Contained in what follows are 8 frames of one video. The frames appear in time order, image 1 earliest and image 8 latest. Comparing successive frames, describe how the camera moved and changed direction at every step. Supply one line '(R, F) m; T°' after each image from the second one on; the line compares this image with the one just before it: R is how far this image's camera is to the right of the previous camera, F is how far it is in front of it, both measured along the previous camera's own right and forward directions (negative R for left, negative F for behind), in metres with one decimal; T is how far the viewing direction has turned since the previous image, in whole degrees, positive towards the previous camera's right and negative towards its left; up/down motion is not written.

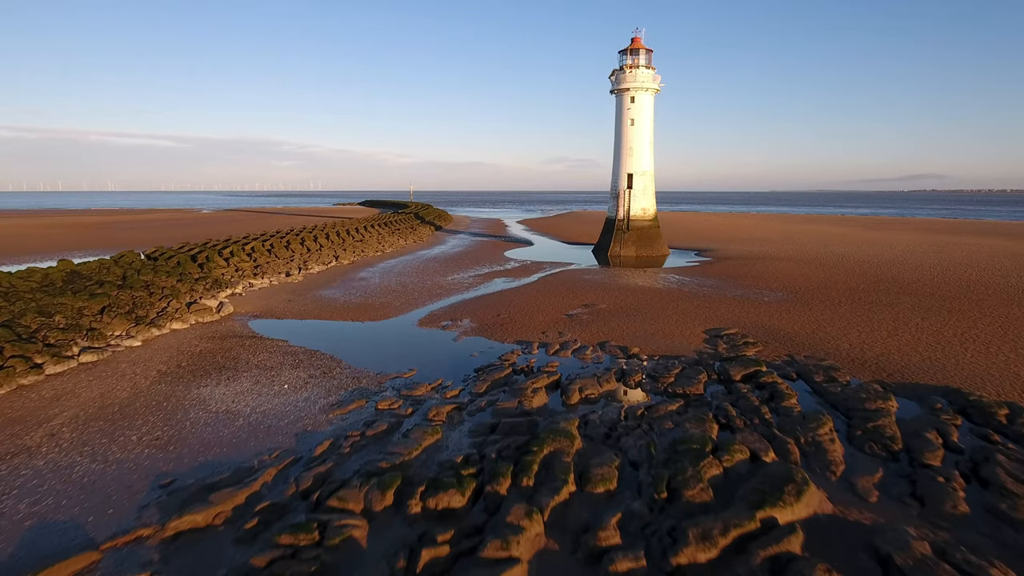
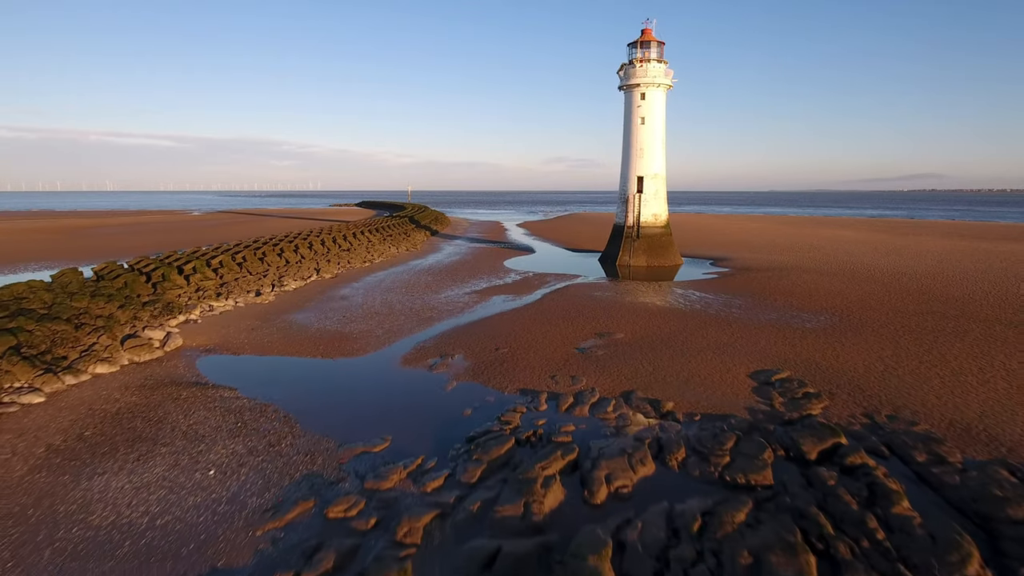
(0.0, +1.8) m; 0°
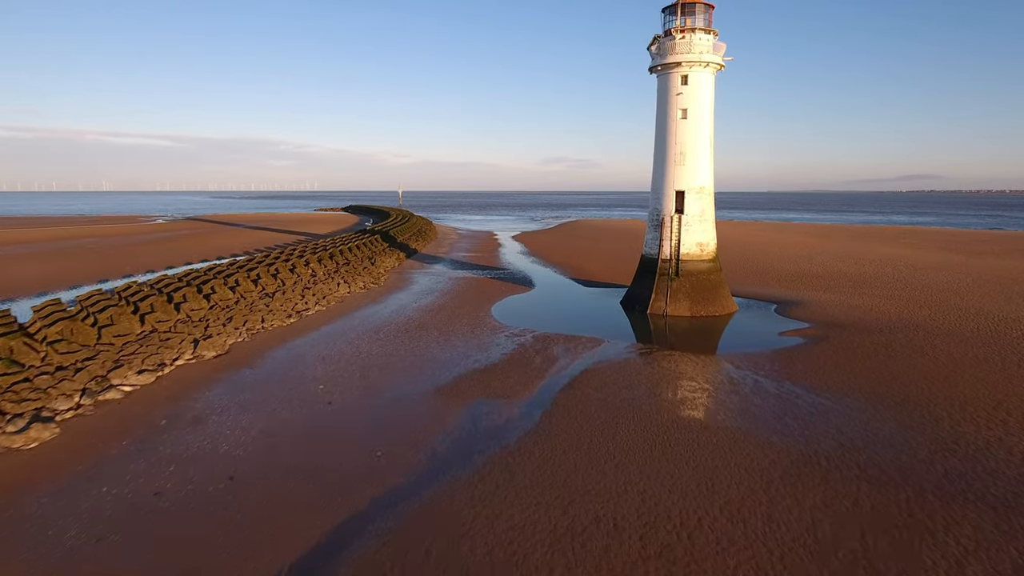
(+0.1, +6.0) m; 0°
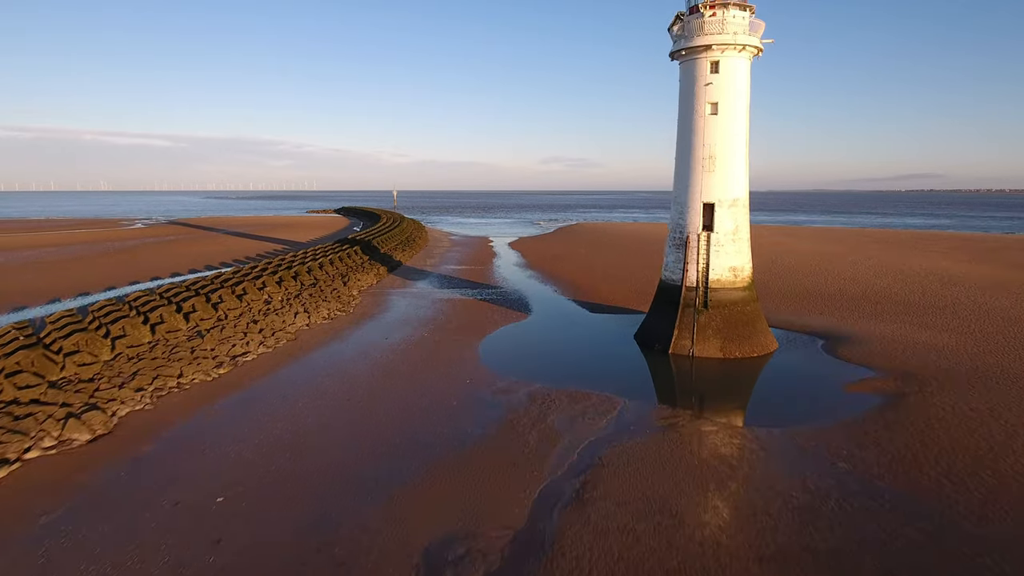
(+0.1, +2.9) m; 0°
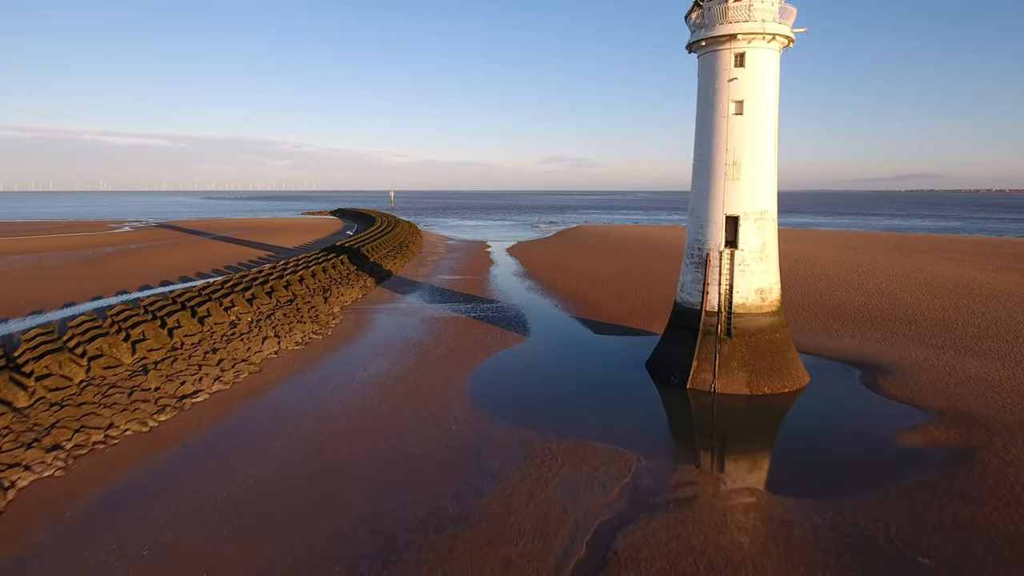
(+0.1, +1.6) m; 0°
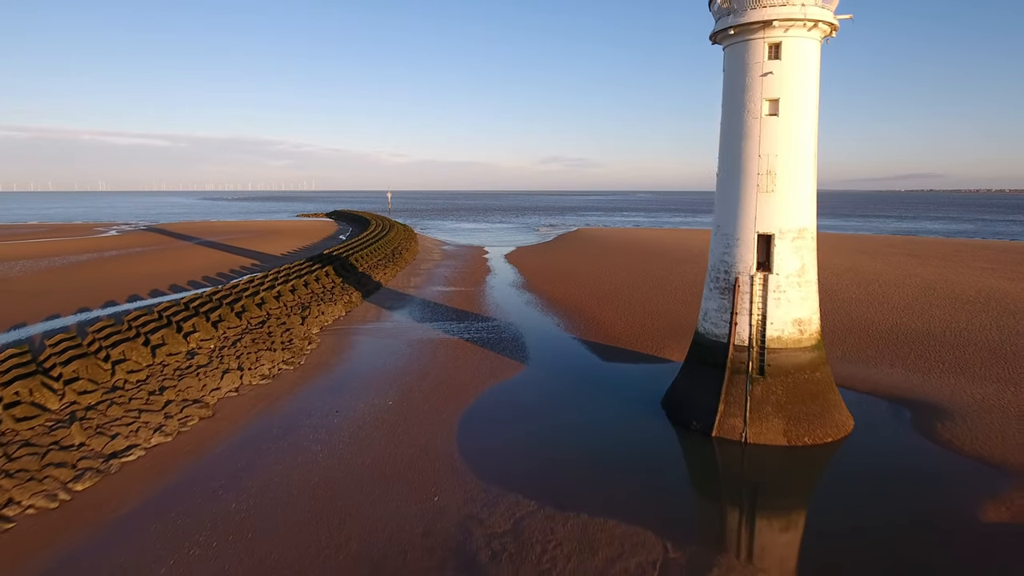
(+0.1, +1.6) m; 0°
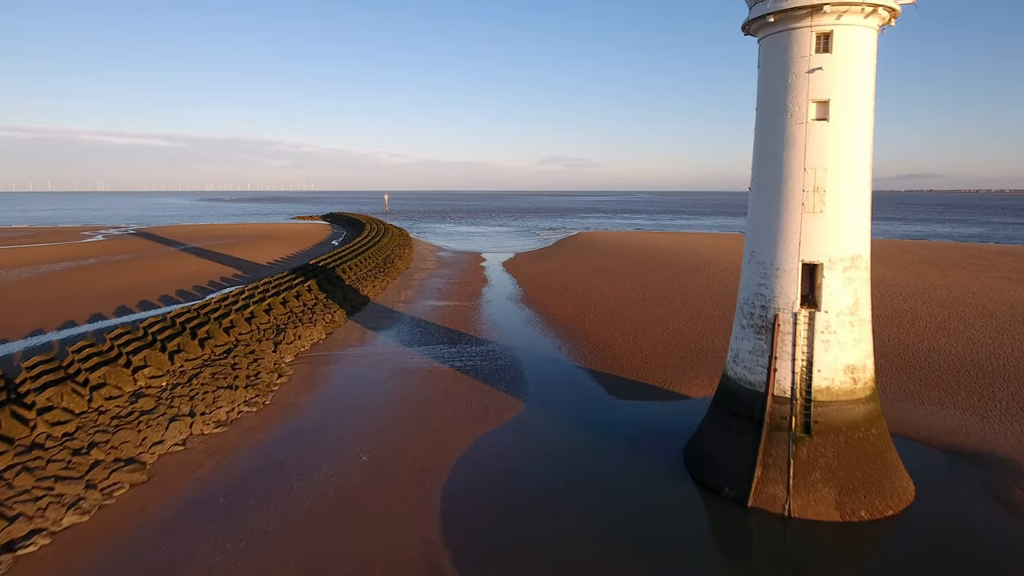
(0.0, +1.6) m; 0°
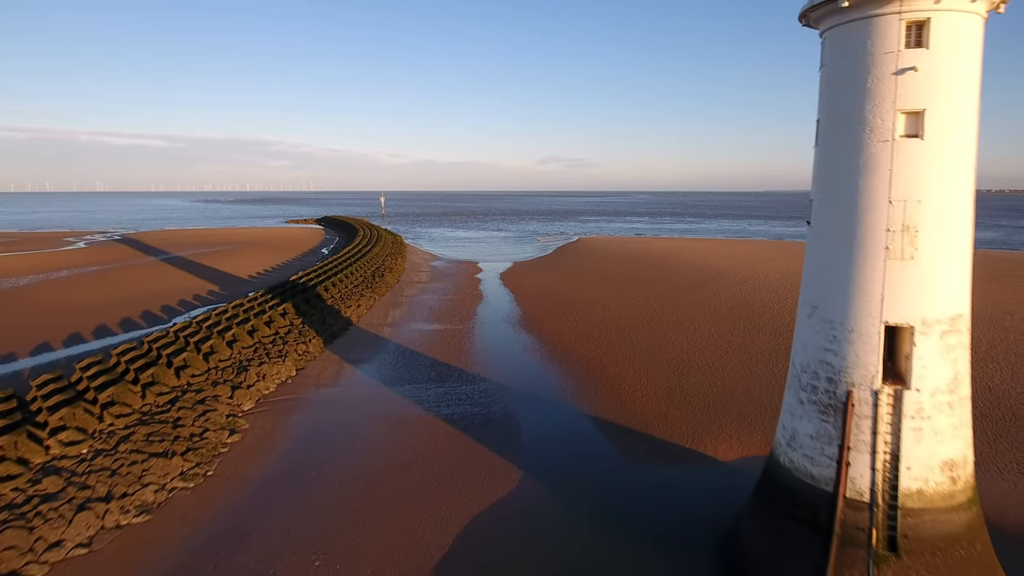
(+0.1, +1.9) m; 0°
